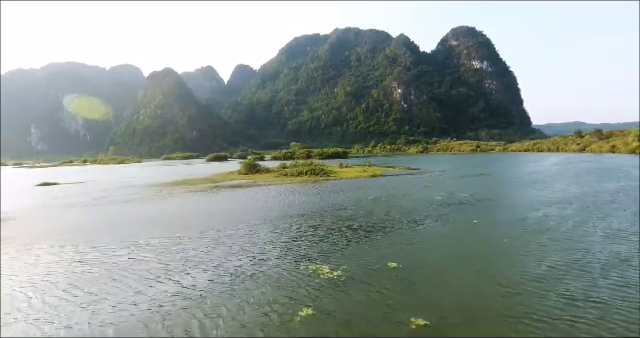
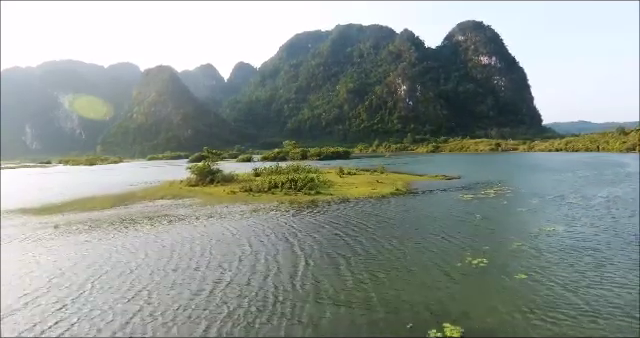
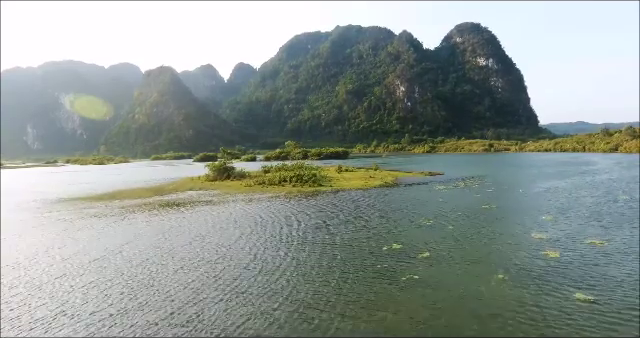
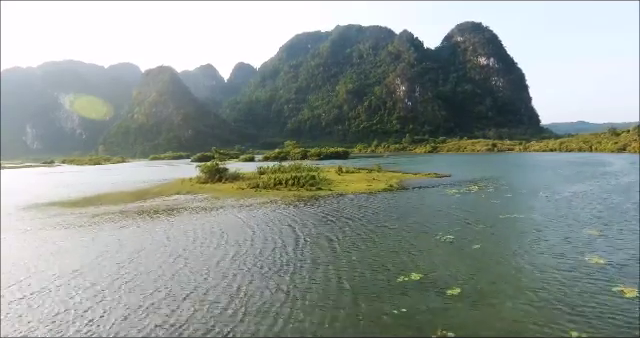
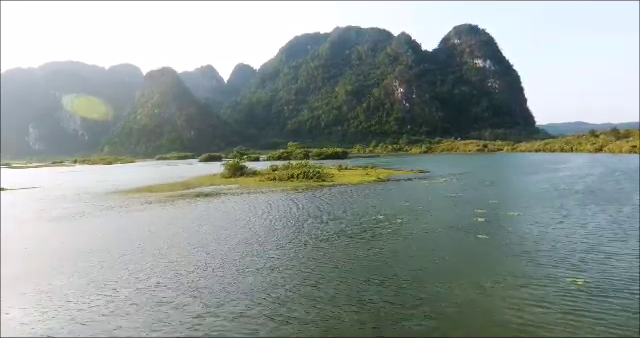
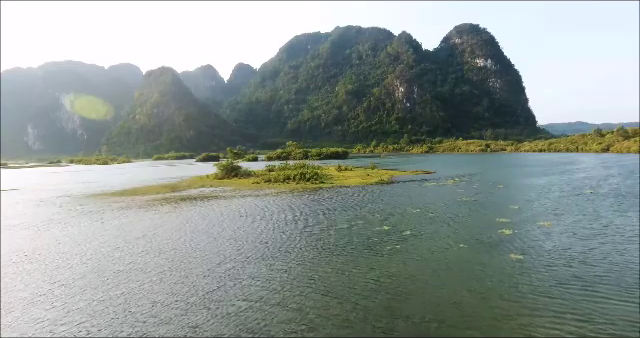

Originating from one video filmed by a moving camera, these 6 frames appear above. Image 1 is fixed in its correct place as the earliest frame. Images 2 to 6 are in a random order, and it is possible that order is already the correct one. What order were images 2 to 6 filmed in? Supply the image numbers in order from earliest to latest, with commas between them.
5, 6, 3, 4, 2
